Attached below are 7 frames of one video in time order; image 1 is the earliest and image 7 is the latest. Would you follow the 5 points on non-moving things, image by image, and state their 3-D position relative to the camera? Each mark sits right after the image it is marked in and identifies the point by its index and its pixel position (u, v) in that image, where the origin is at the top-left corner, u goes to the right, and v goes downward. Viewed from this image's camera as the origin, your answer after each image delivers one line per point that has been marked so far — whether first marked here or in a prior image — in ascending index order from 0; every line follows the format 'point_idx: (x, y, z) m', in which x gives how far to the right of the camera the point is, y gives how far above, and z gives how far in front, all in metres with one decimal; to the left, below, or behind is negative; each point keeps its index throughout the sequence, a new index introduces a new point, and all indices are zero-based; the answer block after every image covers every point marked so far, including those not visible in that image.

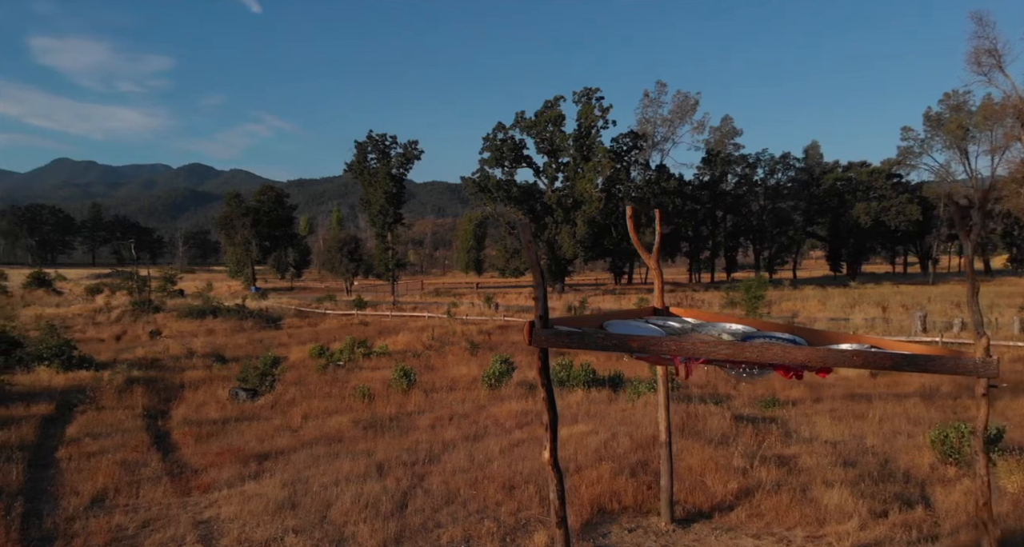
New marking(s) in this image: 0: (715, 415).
0: (+3.0, -2.1, +11.5) m
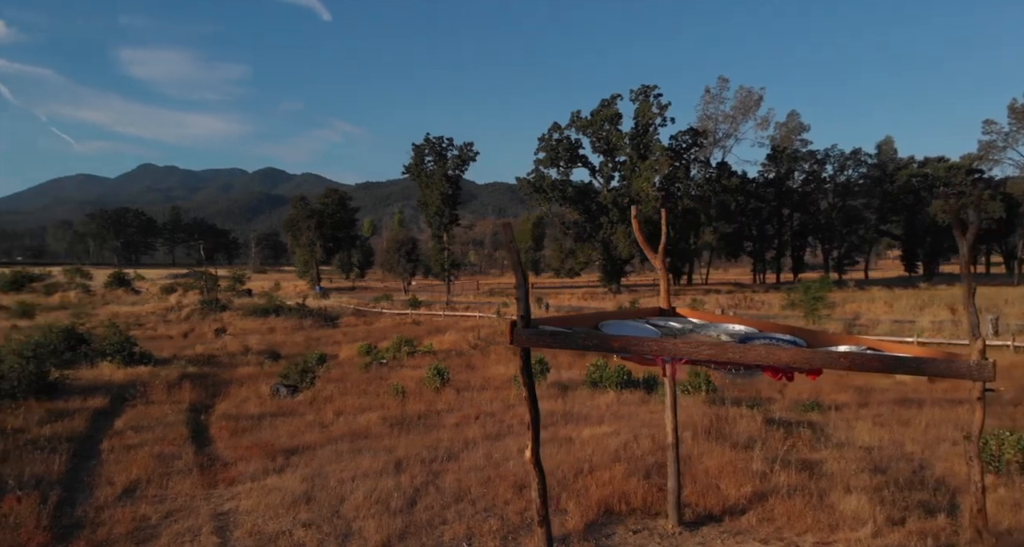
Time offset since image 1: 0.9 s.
0: (+3.4, -2.1, +11.3) m
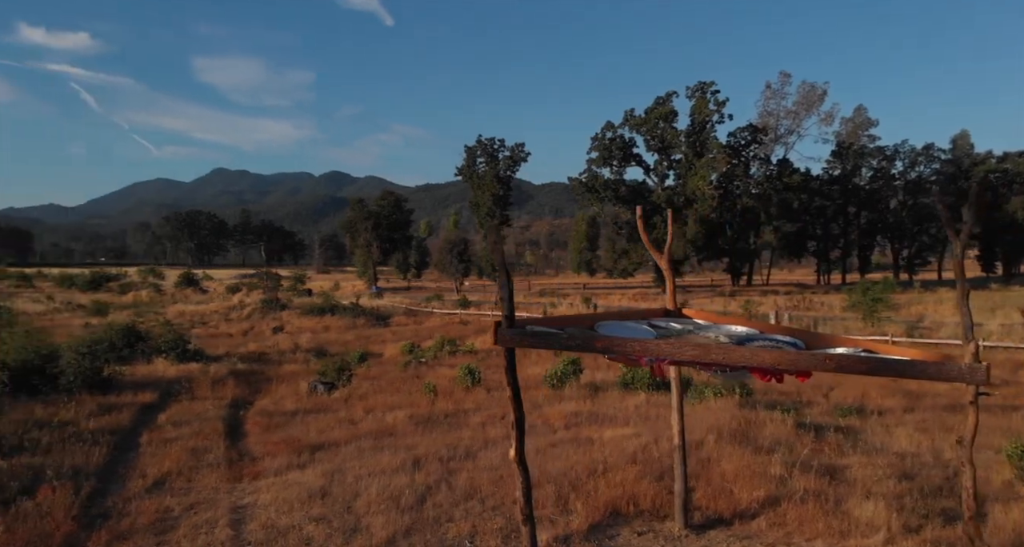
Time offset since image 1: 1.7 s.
0: (+3.8, -2.1, +11.0) m
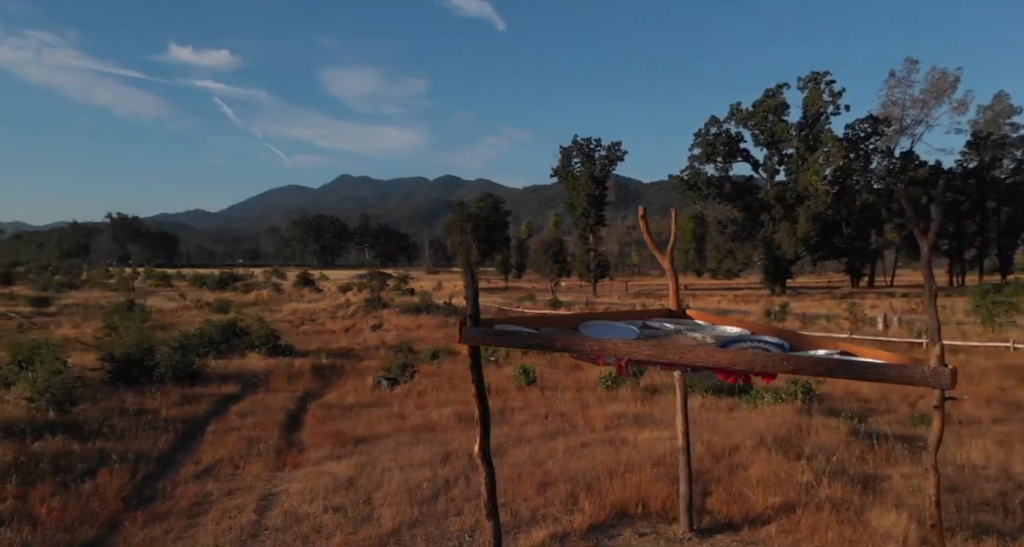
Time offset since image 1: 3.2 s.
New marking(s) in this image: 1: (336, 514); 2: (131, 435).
0: (+4.3, -2.1, +10.6) m
1: (-1.6, -2.2, +7.3) m
2: (-5.2, -2.2, +10.7) m
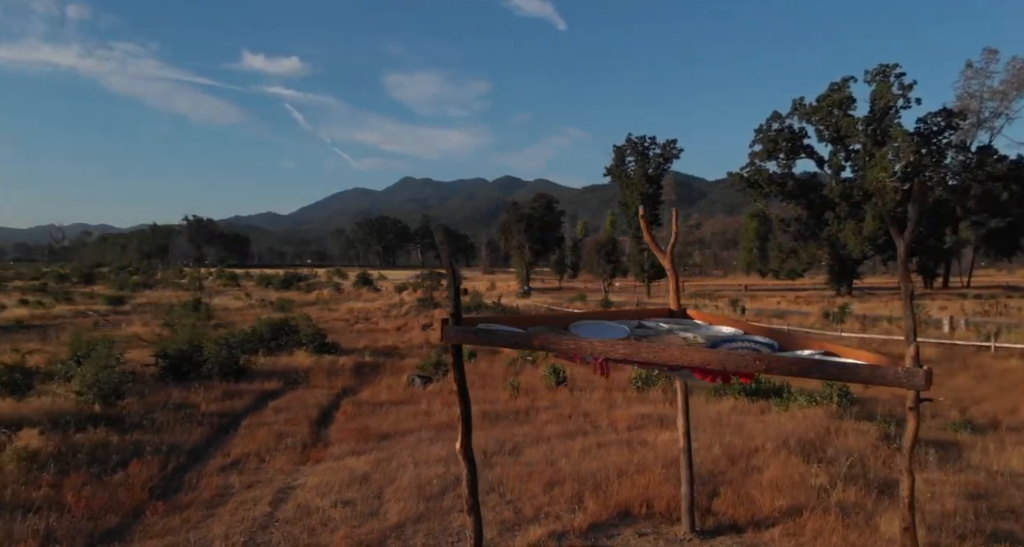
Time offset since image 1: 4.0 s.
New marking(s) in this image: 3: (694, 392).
0: (+4.6, -2.1, +10.3) m
1: (-1.6, -2.2, +7.5) m
2: (-4.9, -2.2, +11.2) m
3: (+3.2, -2.1, +13.6) m
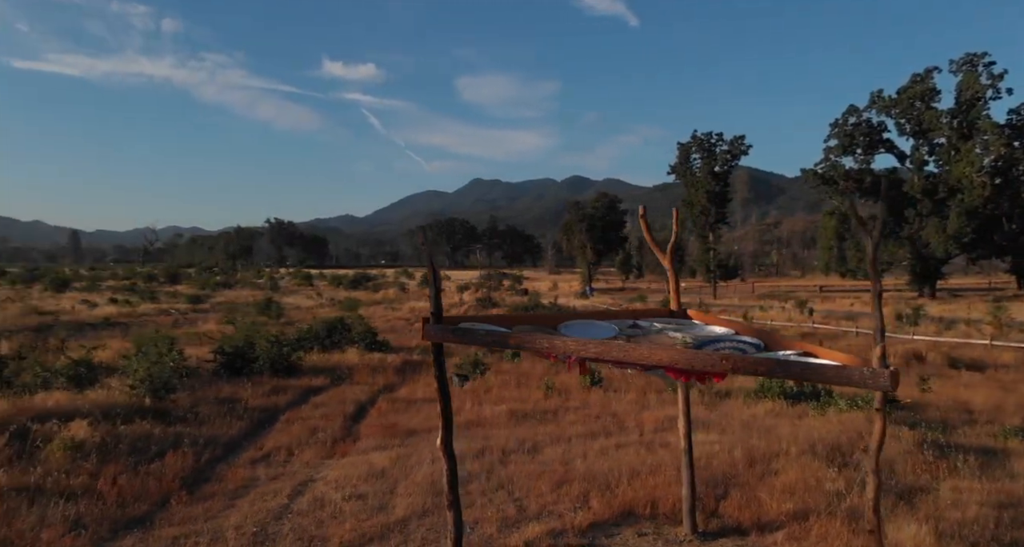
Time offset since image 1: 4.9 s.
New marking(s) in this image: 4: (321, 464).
0: (+4.9, -2.1, +9.9) m
1: (-1.5, -2.2, +7.7) m
2: (-4.5, -2.2, +11.6) m
3: (+3.8, -2.1, +13.3) m
4: (-2.3, -2.3, +9.4) m
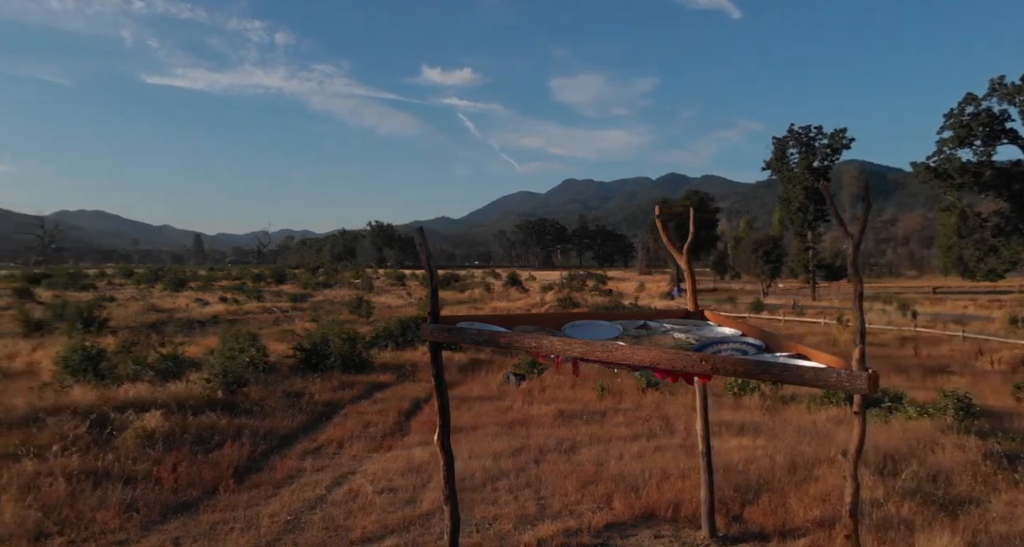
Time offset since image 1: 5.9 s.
0: (+5.4, -2.1, +9.3) m
1: (-1.3, -2.2, +7.9) m
2: (-3.7, -2.2, +12.2) m
3: (+4.7, -2.1, +12.8) m
4: (-1.8, -2.3, +9.7) m
